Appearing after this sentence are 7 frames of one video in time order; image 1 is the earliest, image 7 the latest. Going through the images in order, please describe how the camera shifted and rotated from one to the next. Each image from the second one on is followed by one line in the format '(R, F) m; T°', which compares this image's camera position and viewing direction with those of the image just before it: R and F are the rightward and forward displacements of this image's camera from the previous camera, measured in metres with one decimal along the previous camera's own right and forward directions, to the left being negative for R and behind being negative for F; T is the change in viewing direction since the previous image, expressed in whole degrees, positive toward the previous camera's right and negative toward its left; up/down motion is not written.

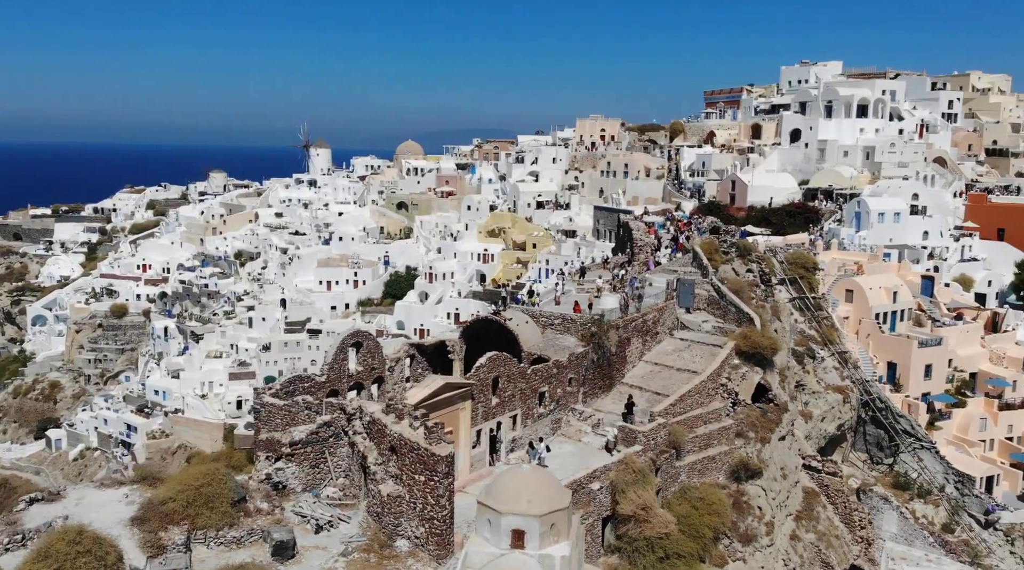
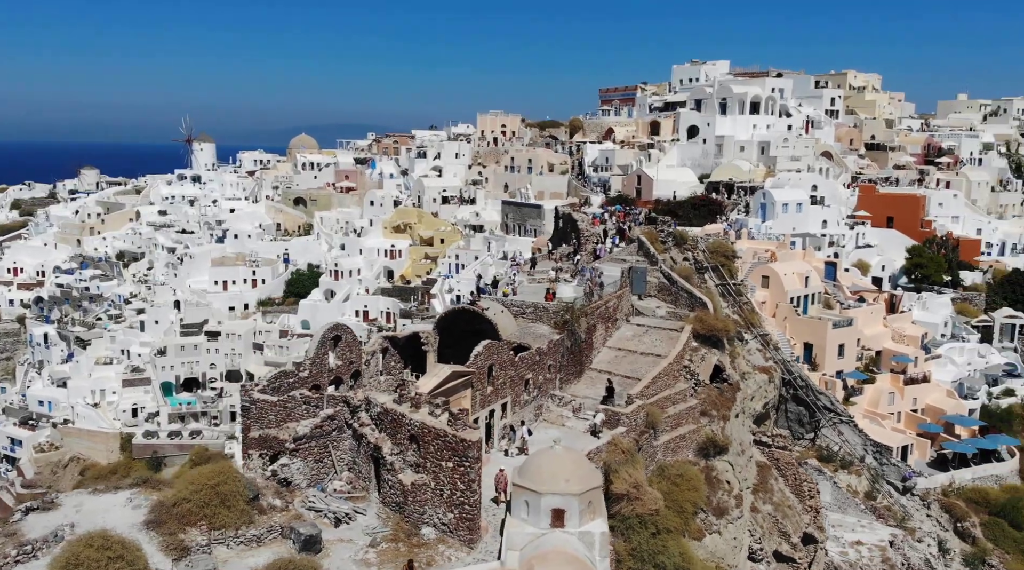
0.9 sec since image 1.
(-1.2, 0.0) m; +8°
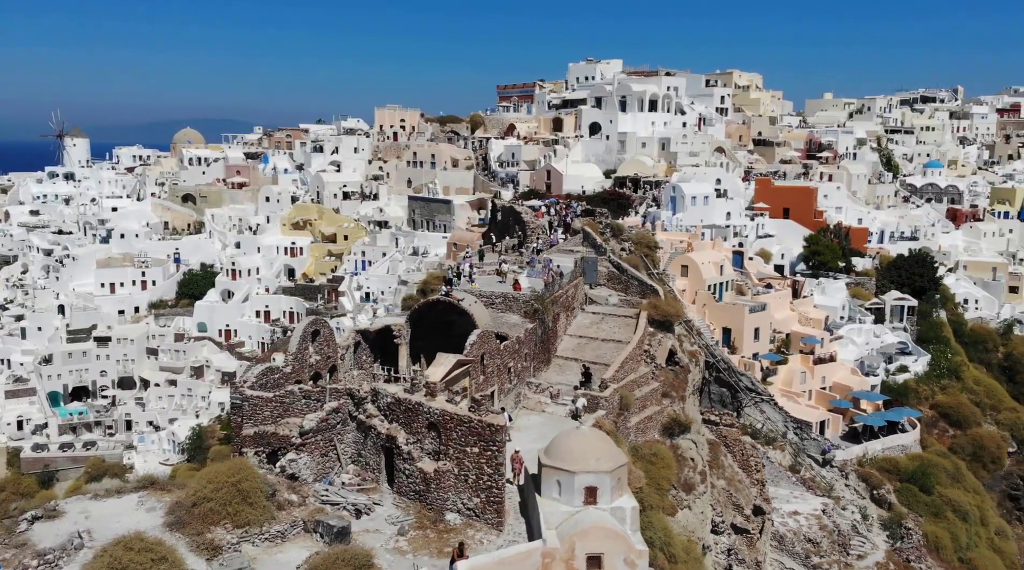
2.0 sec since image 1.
(-1.2, -0.1) m; +8°
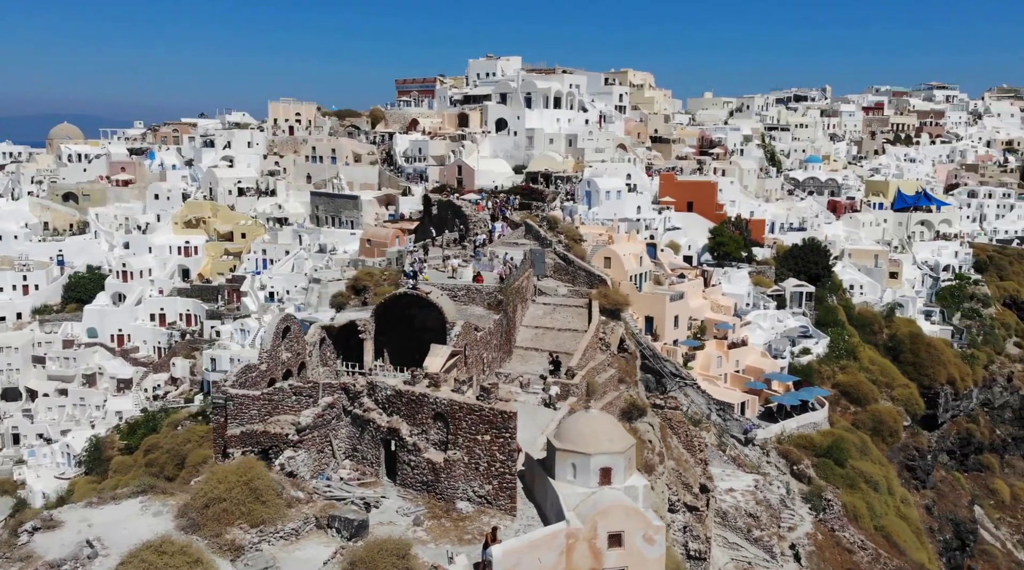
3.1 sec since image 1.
(-1.0, 0.0) m; +7°
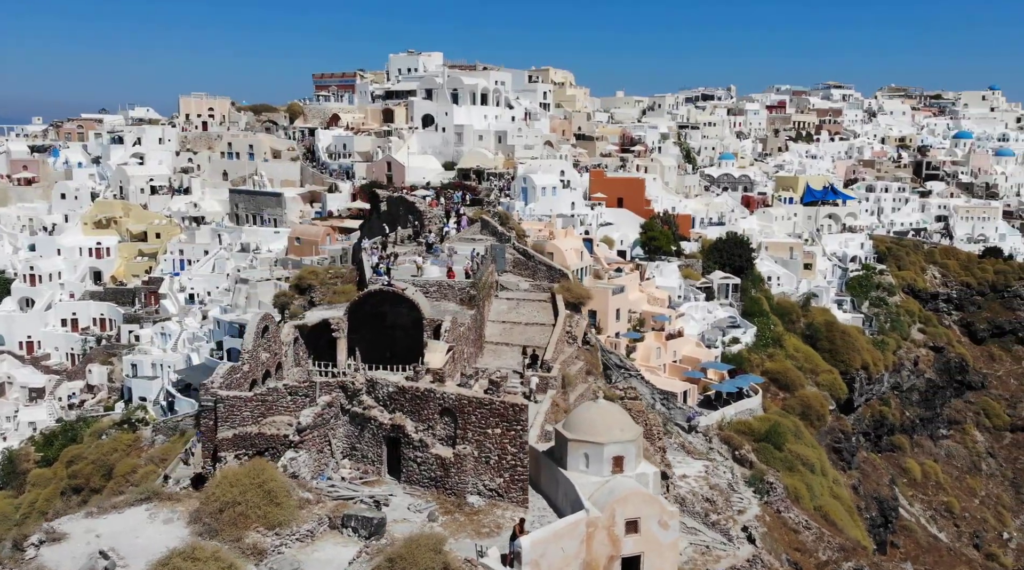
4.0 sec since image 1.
(-0.8, 0.0) m; +6°
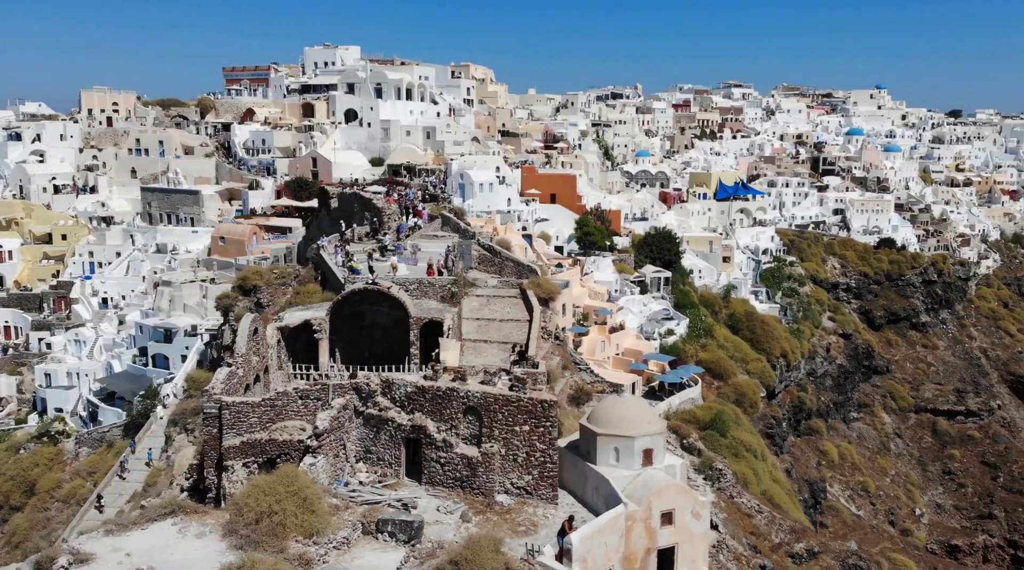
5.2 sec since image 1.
(-1.0, +0.1) m; +6°
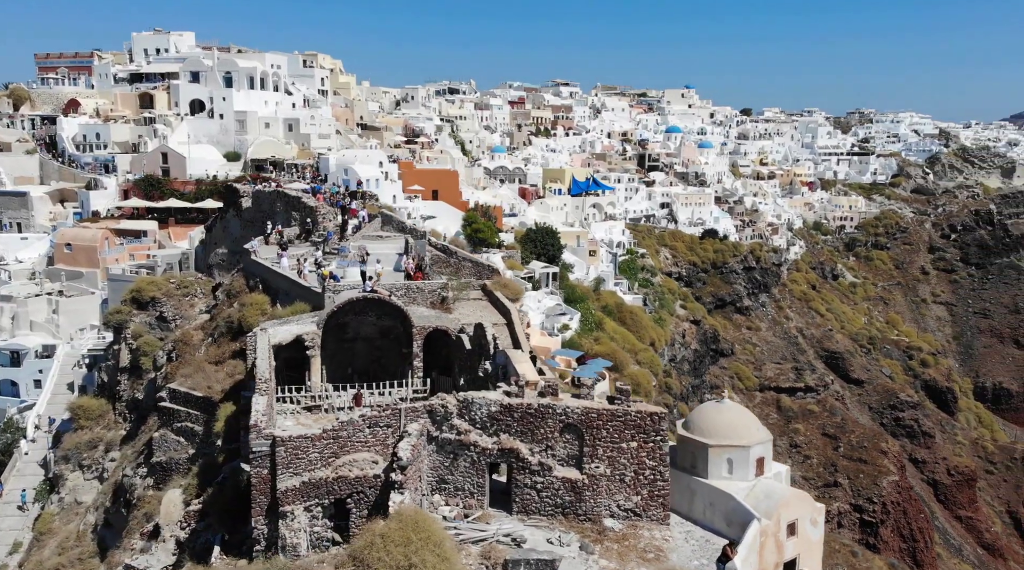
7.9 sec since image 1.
(-2.2, +0.9) m; +11°
